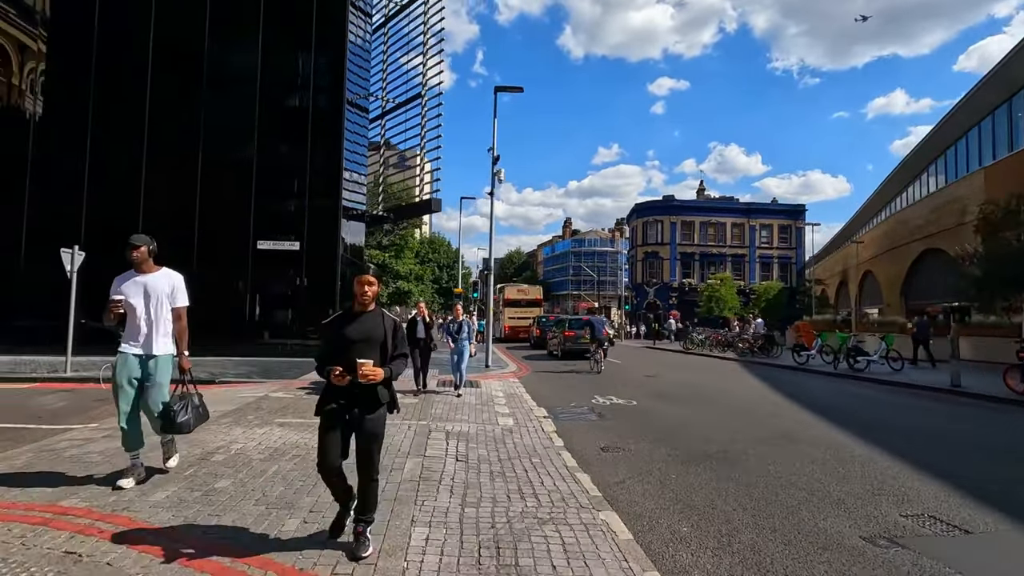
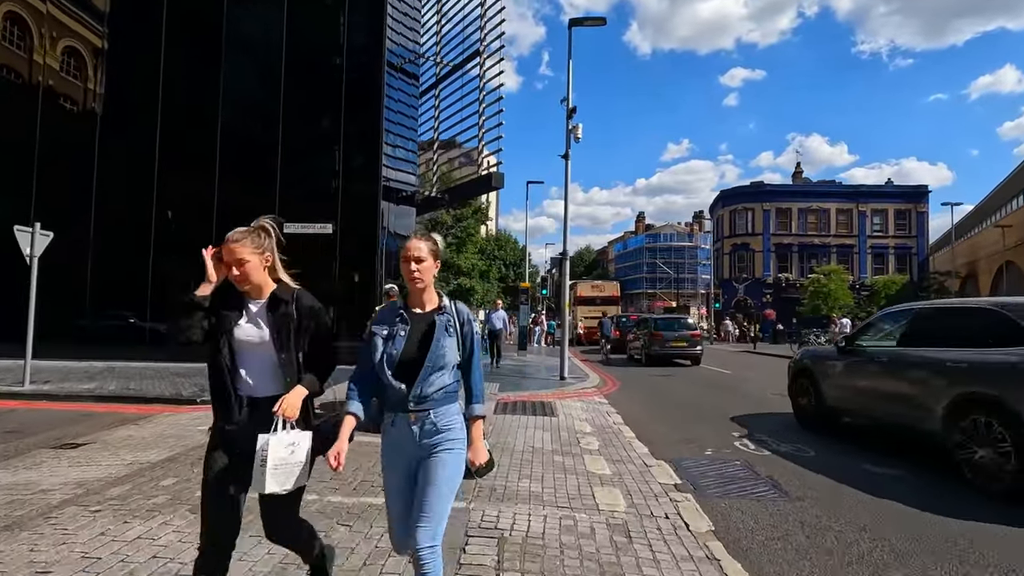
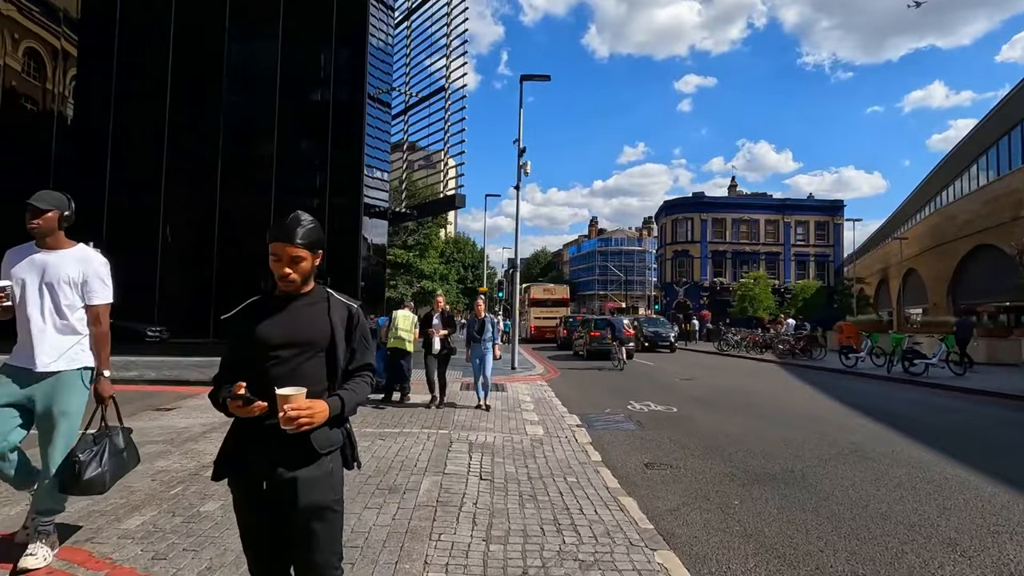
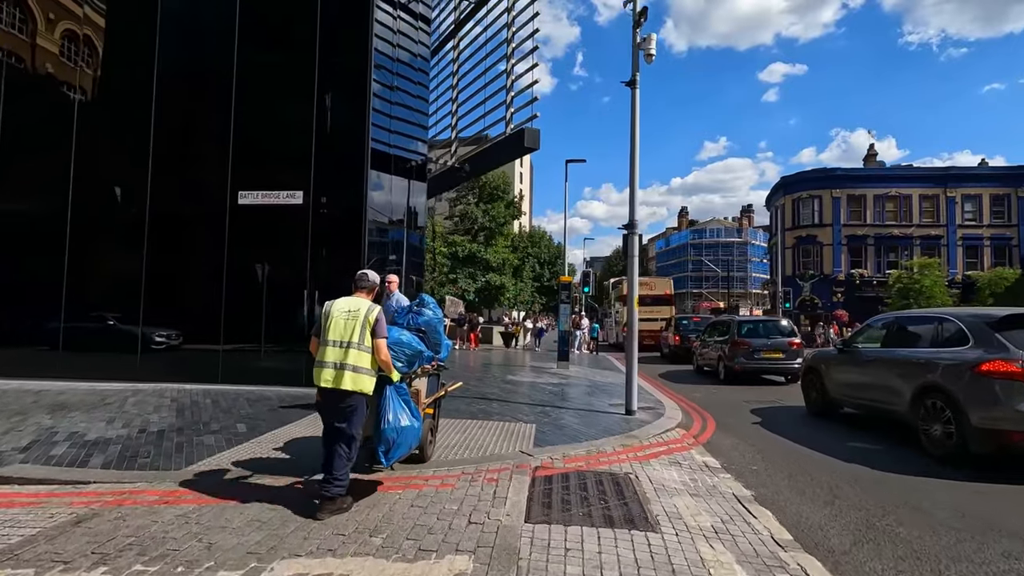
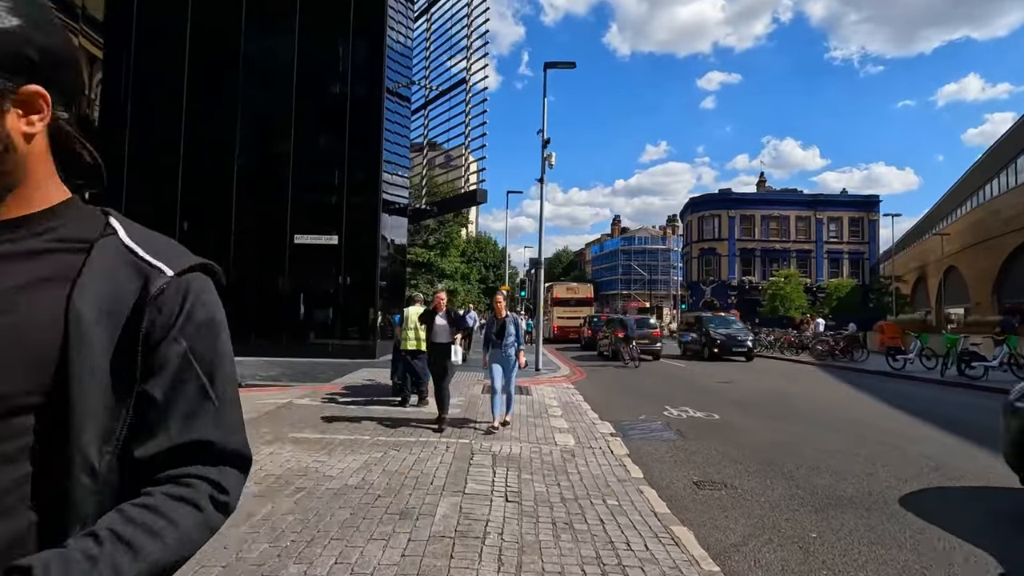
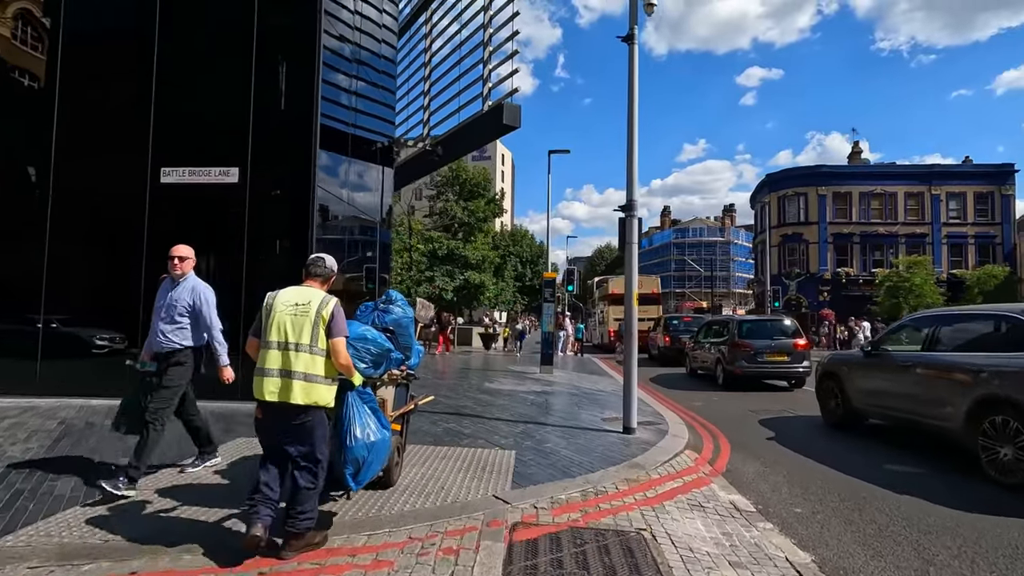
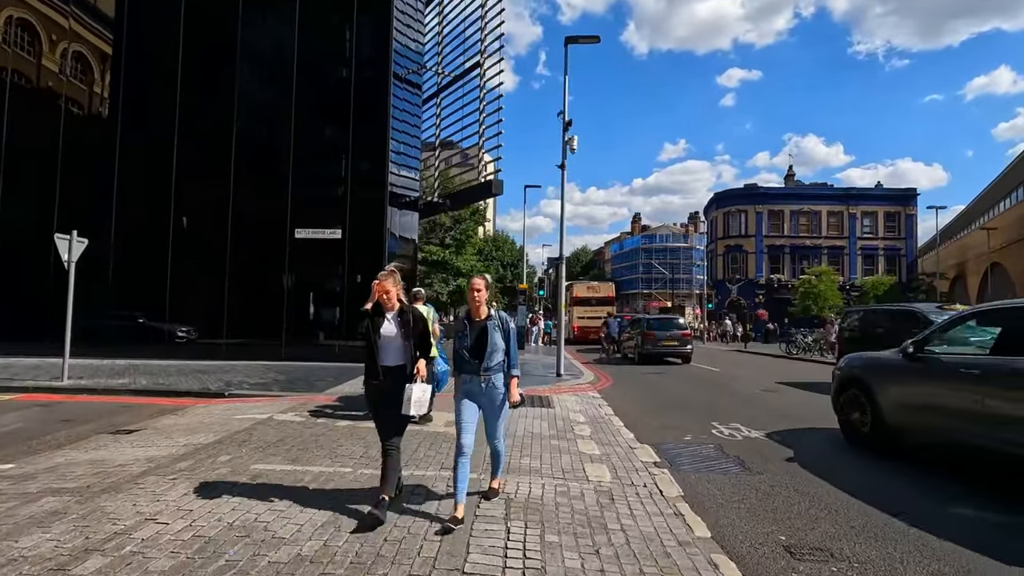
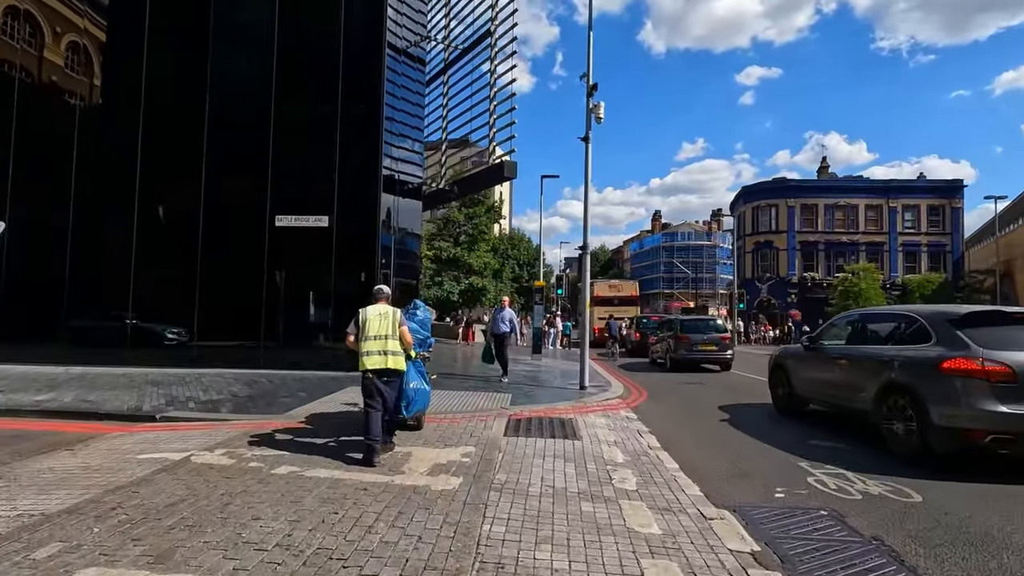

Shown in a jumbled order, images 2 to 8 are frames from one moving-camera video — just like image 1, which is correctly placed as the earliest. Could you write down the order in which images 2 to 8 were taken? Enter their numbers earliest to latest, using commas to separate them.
3, 5, 7, 2, 8, 4, 6
